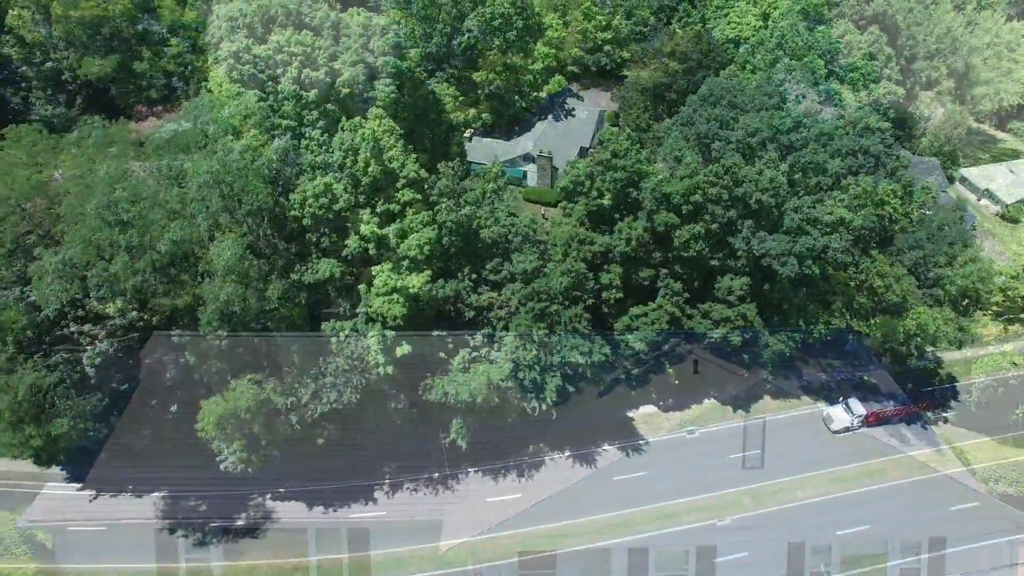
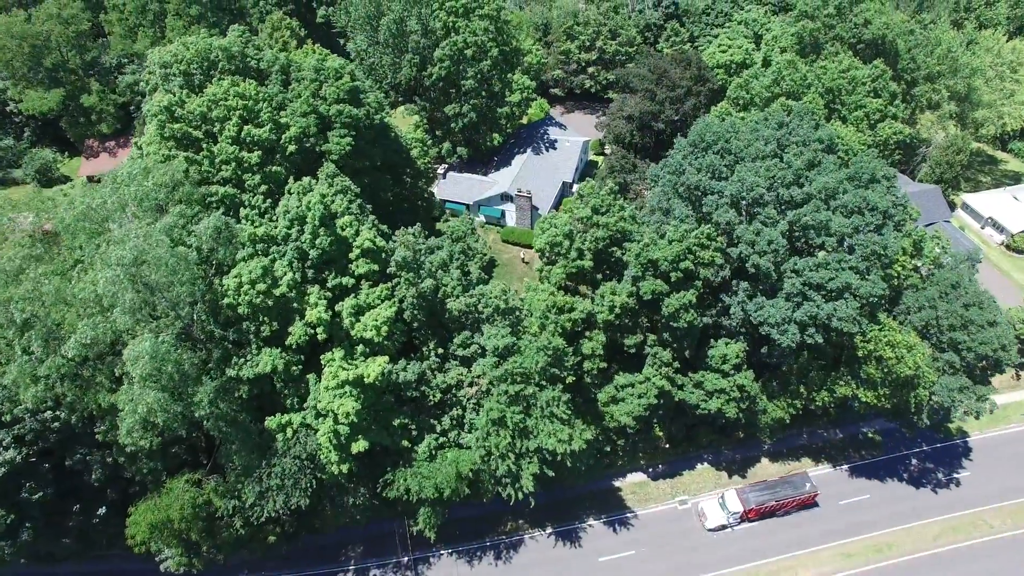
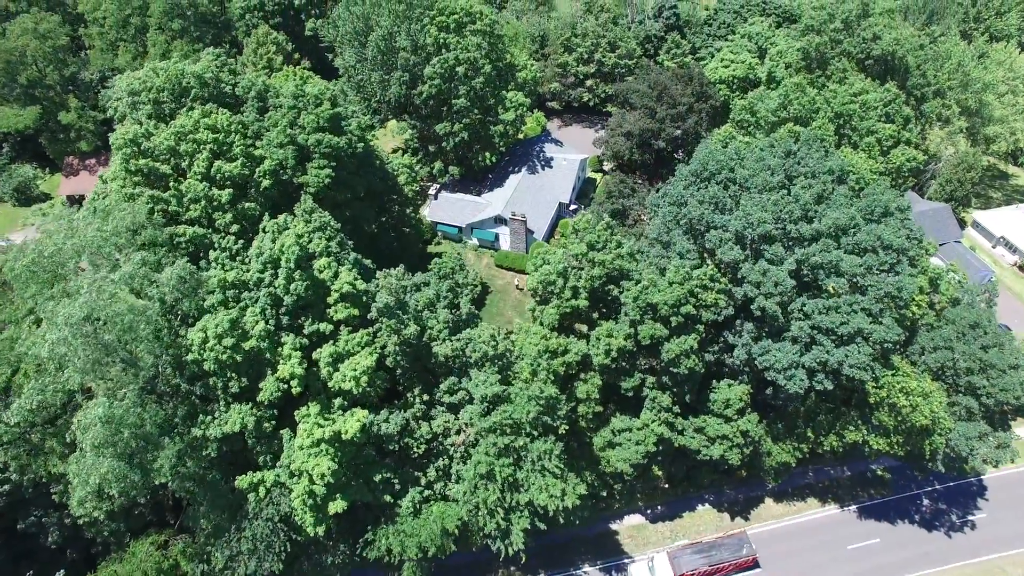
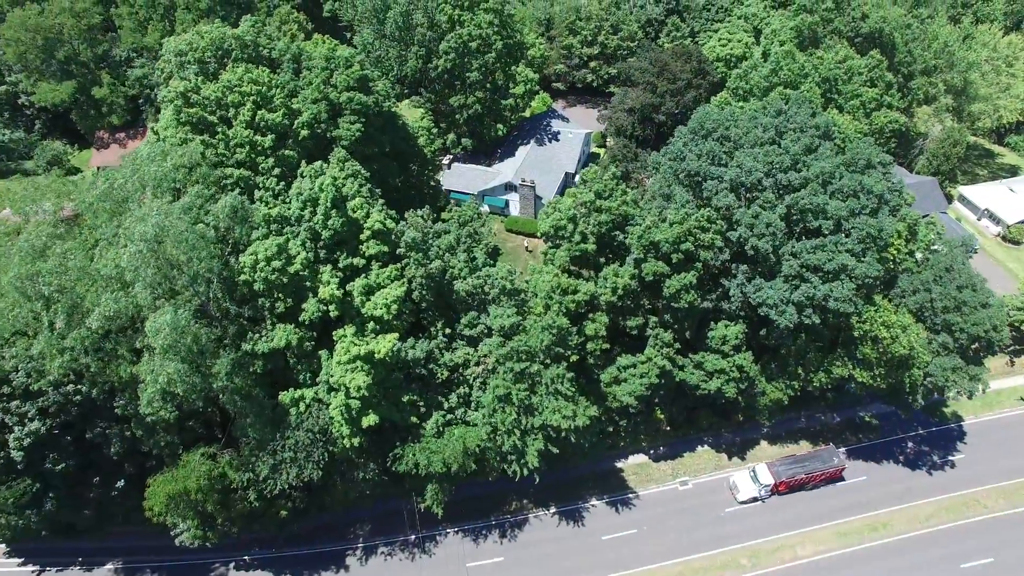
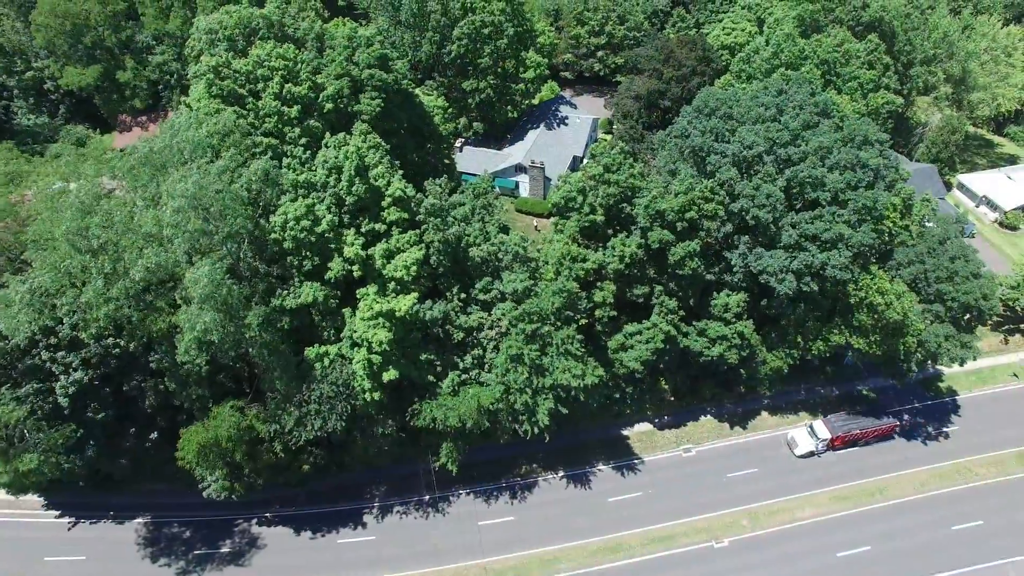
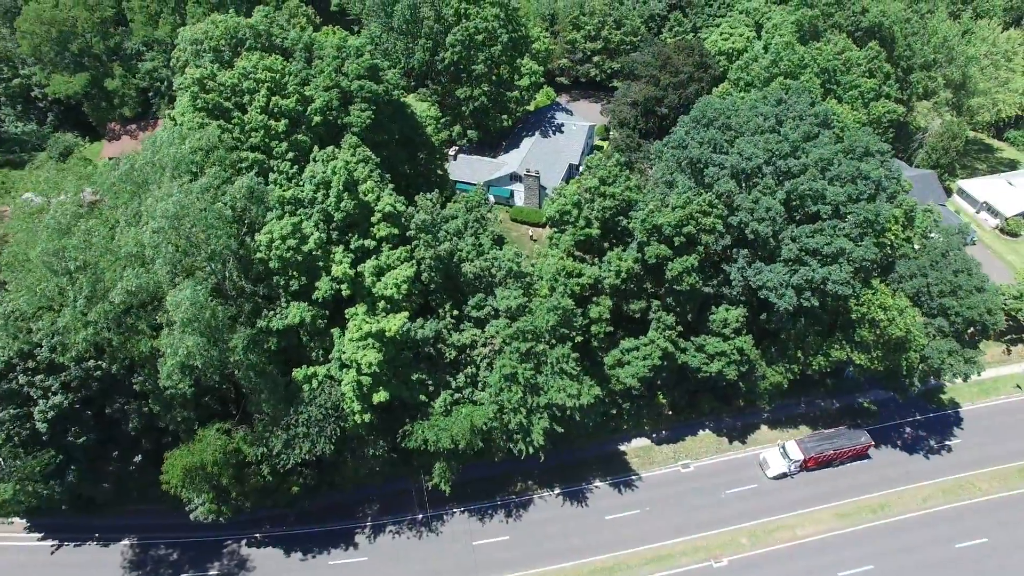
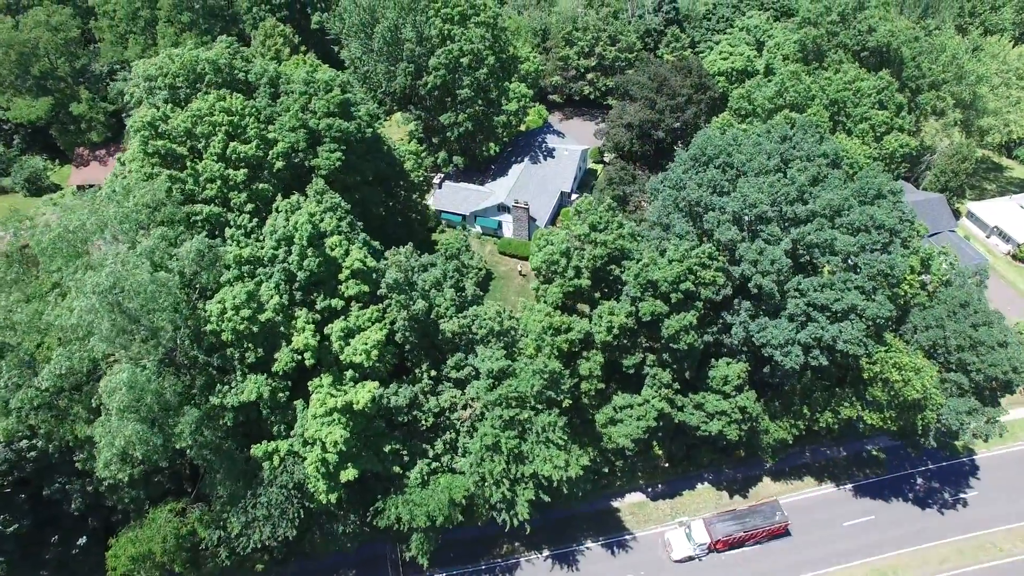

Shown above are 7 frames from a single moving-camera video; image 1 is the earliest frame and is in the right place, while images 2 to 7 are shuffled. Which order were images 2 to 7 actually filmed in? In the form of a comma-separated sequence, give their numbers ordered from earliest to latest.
5, 6, 4, 2, 7, 3
